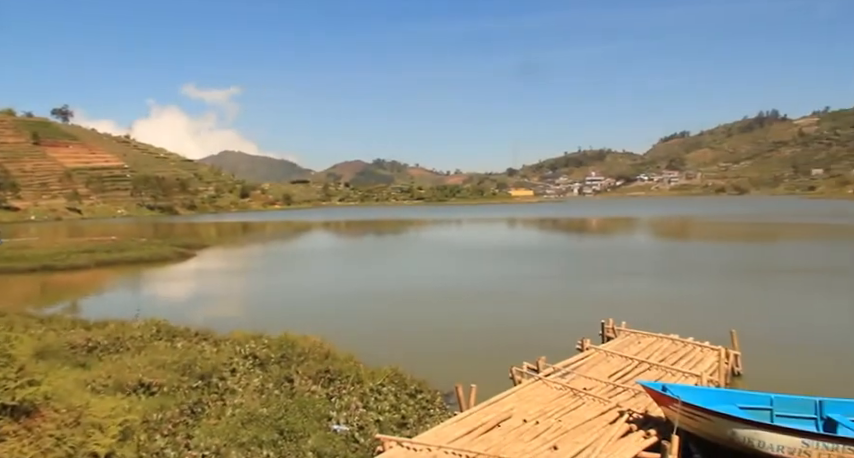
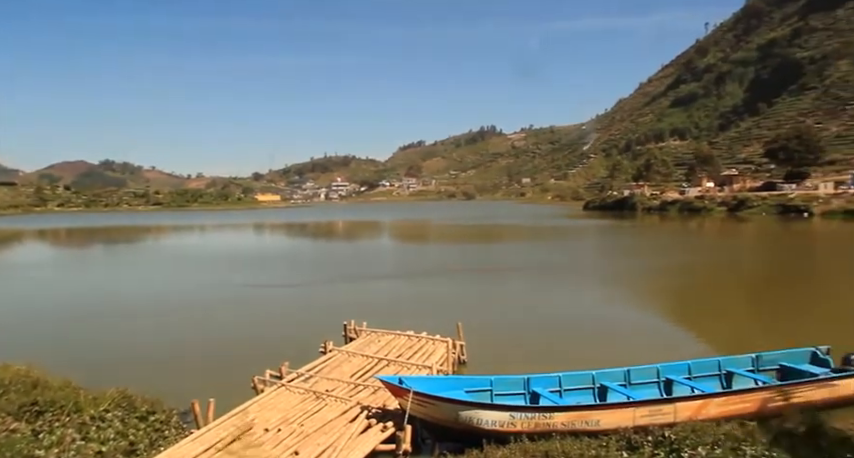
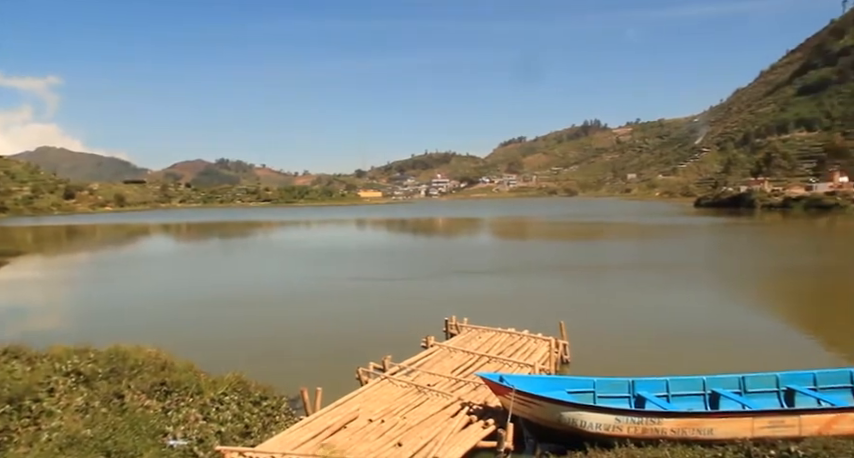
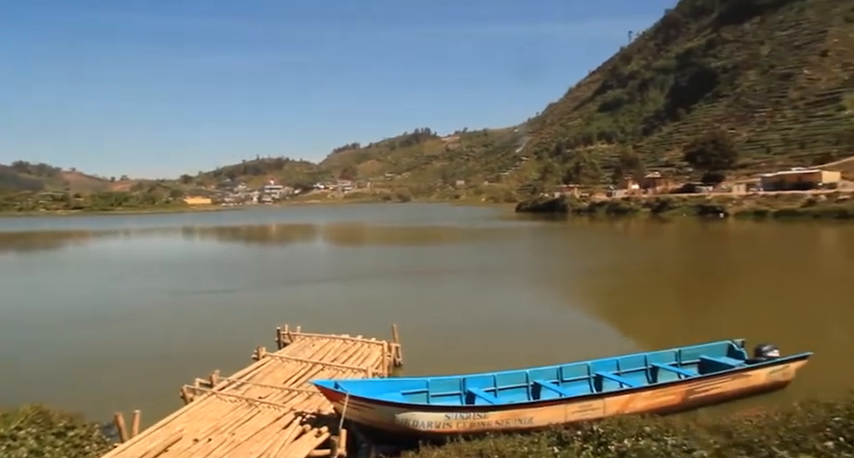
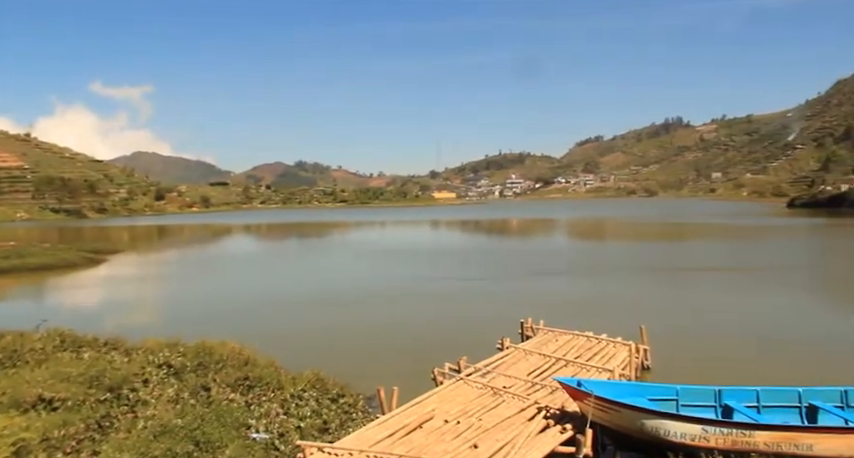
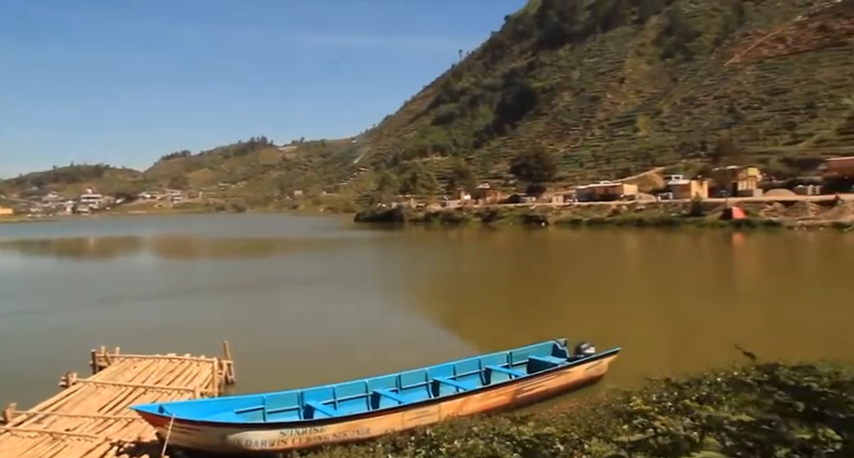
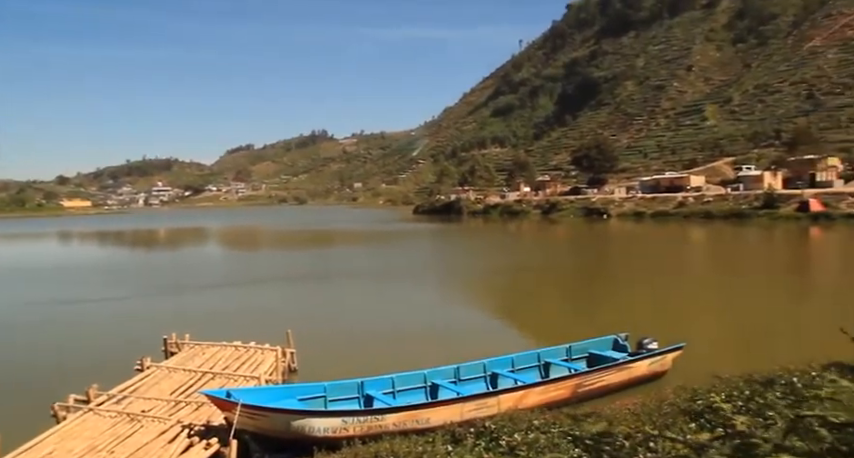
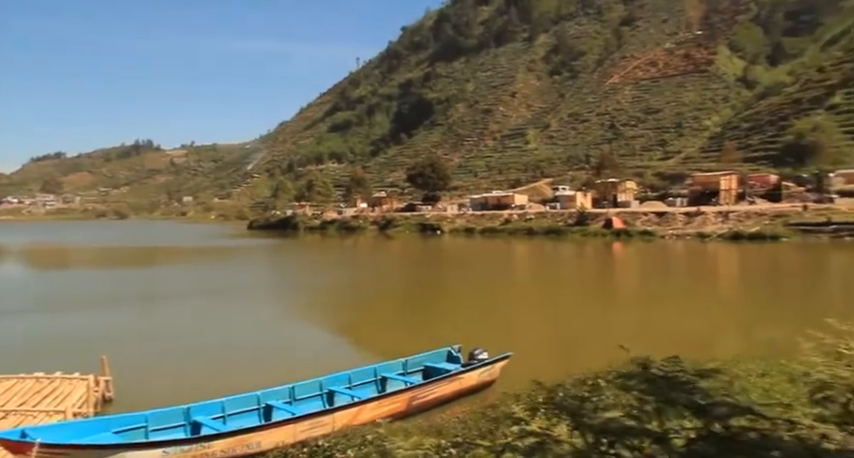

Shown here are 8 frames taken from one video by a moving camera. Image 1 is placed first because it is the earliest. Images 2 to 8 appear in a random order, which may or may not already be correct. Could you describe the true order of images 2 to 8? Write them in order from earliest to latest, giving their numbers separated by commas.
5, 3, 2, 4, 7, 6, 8
